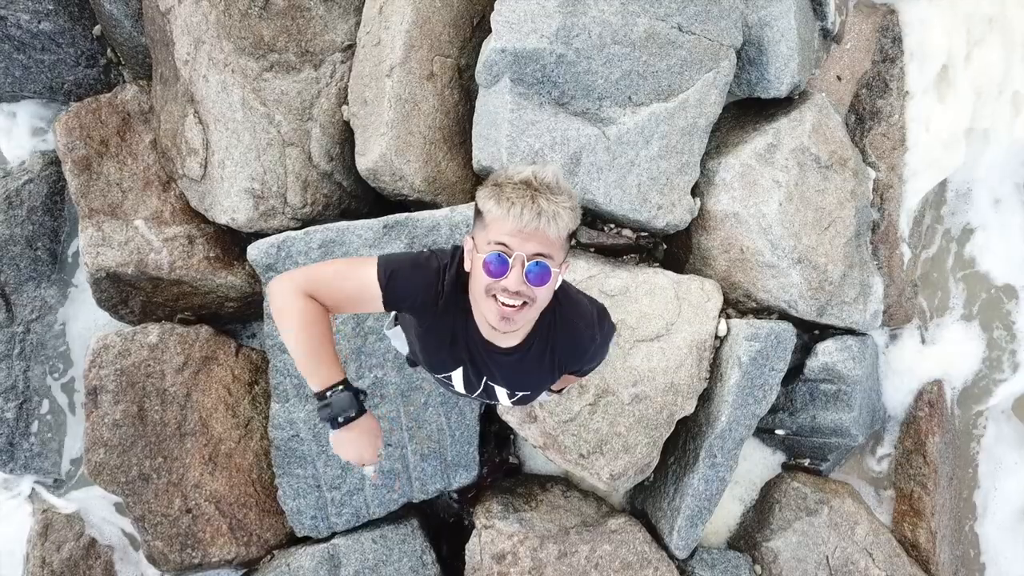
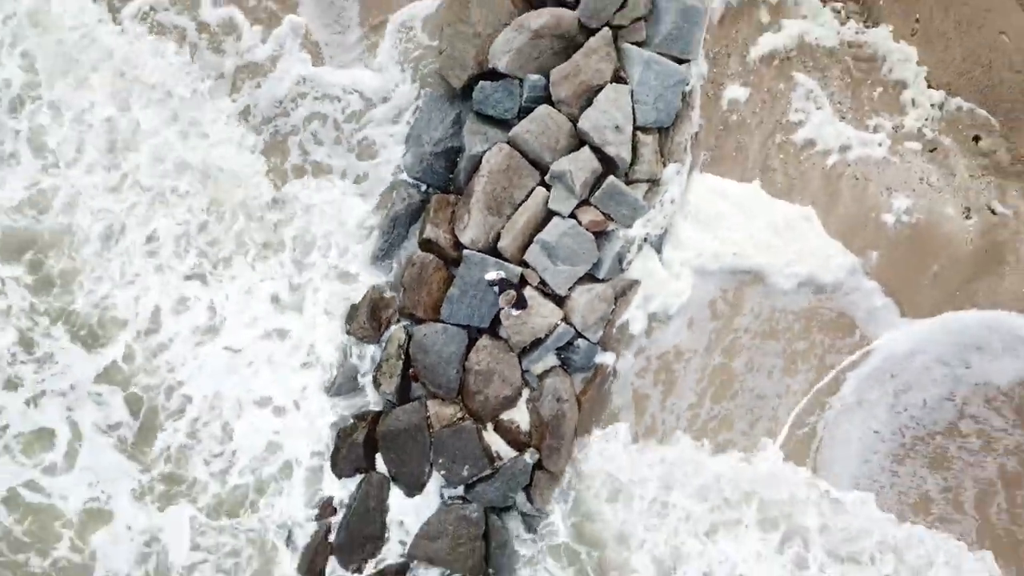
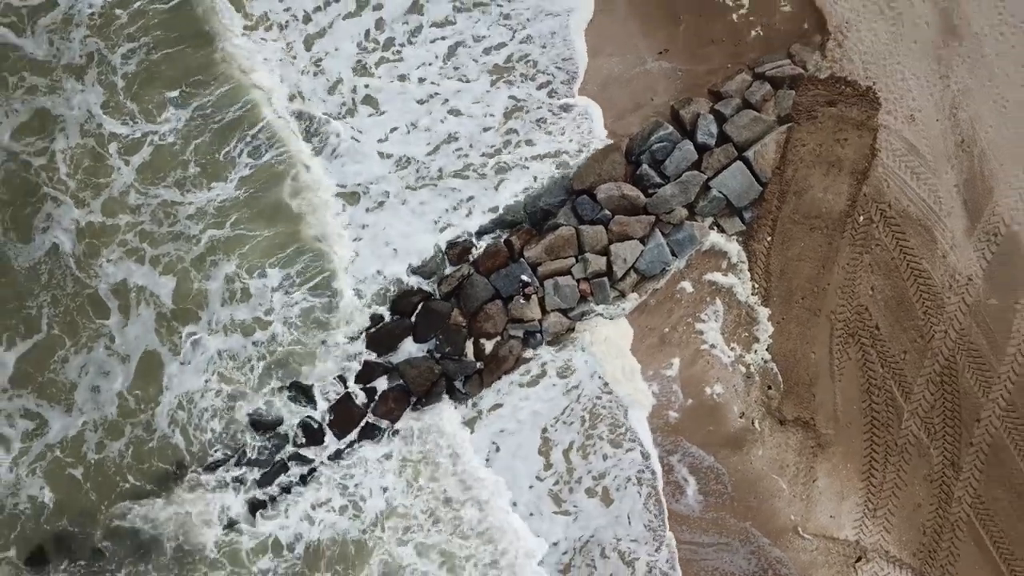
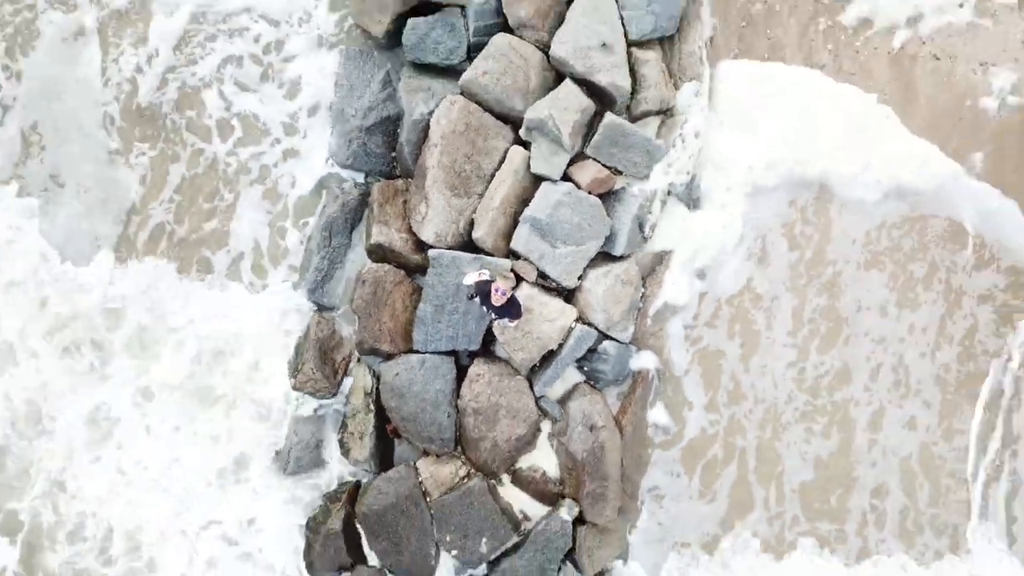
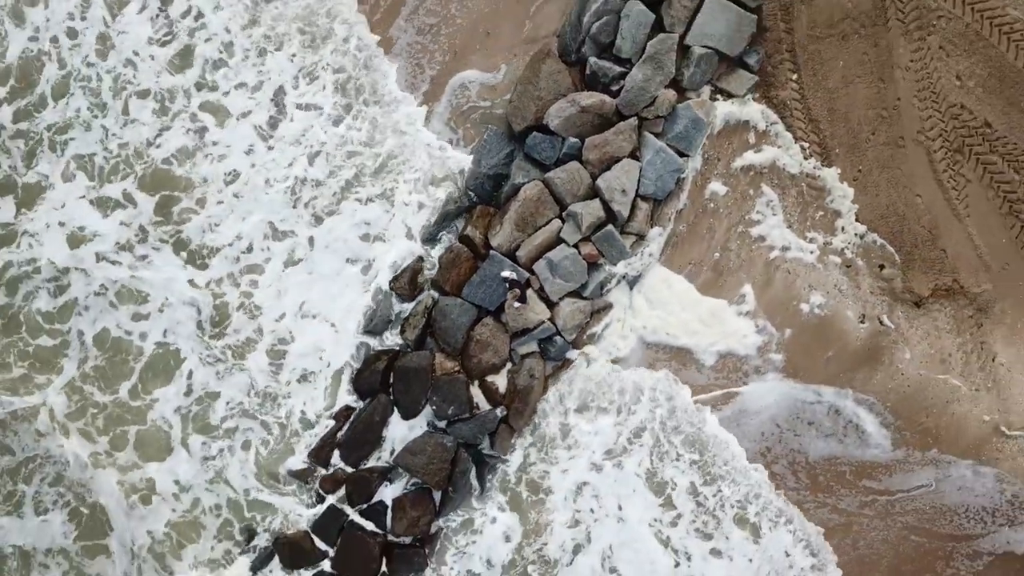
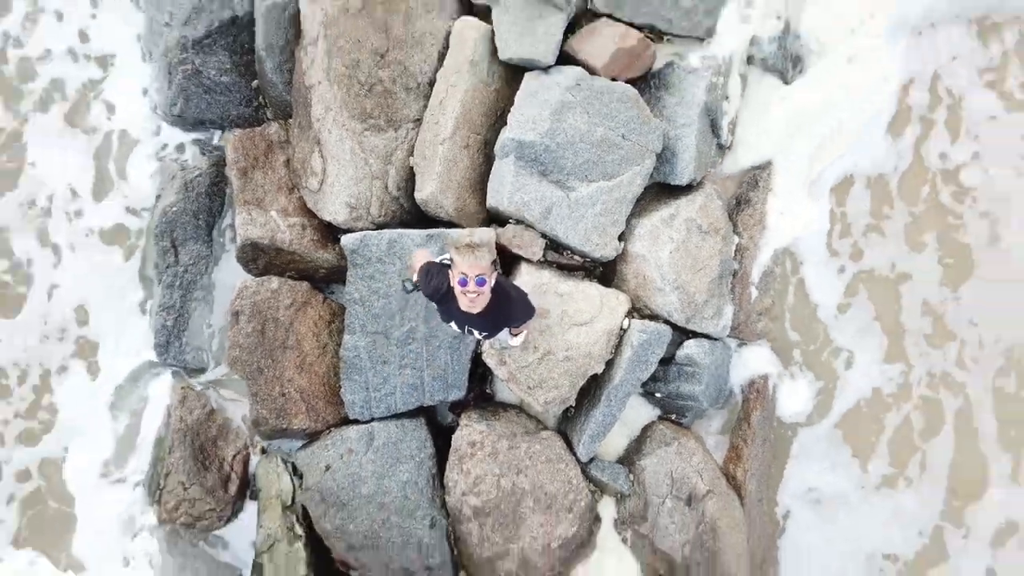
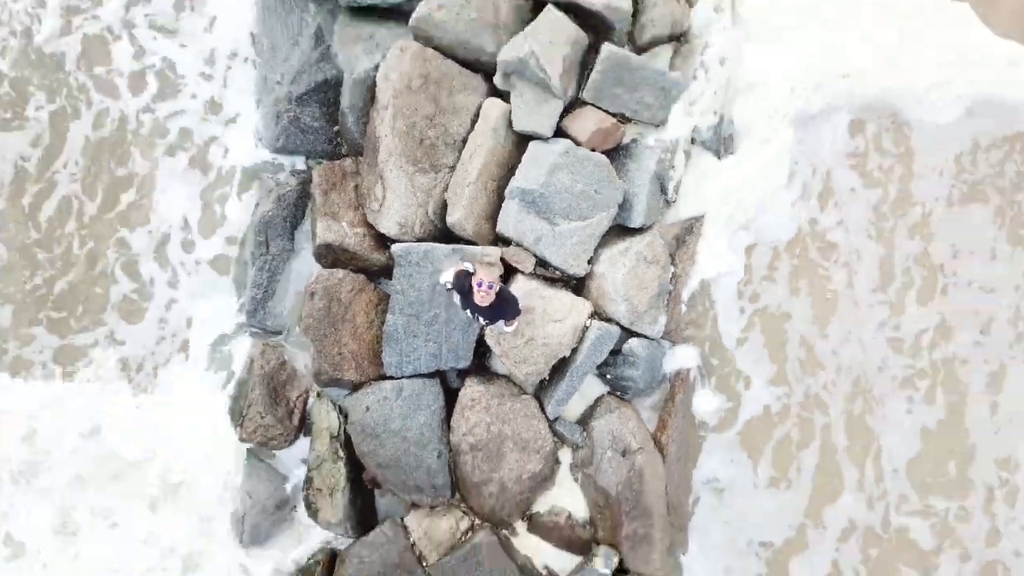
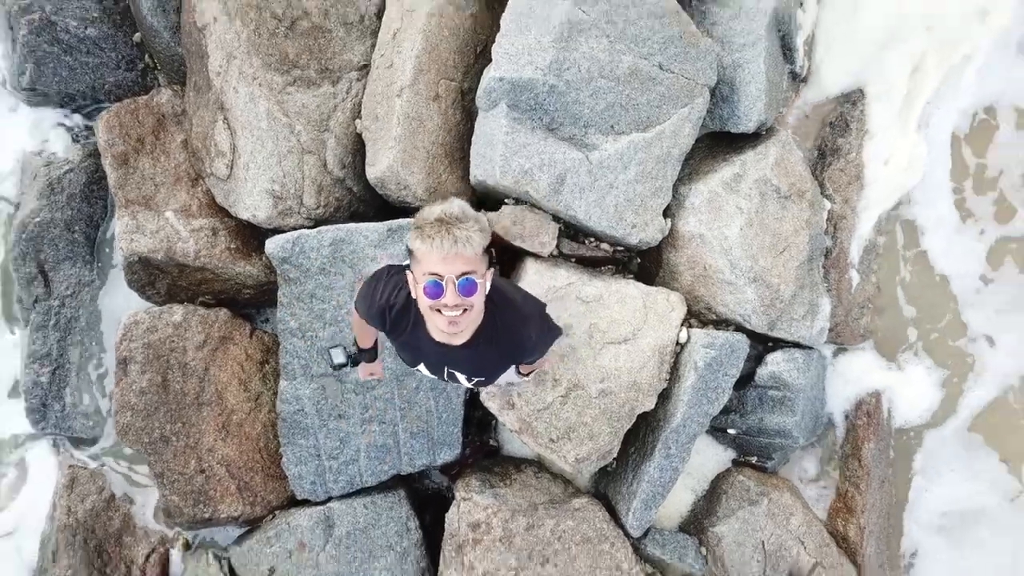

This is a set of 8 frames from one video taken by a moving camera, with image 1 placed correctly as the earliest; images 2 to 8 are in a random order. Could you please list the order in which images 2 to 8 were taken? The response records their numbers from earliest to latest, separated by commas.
8, 6, 7, 4, 2, 5, 3
